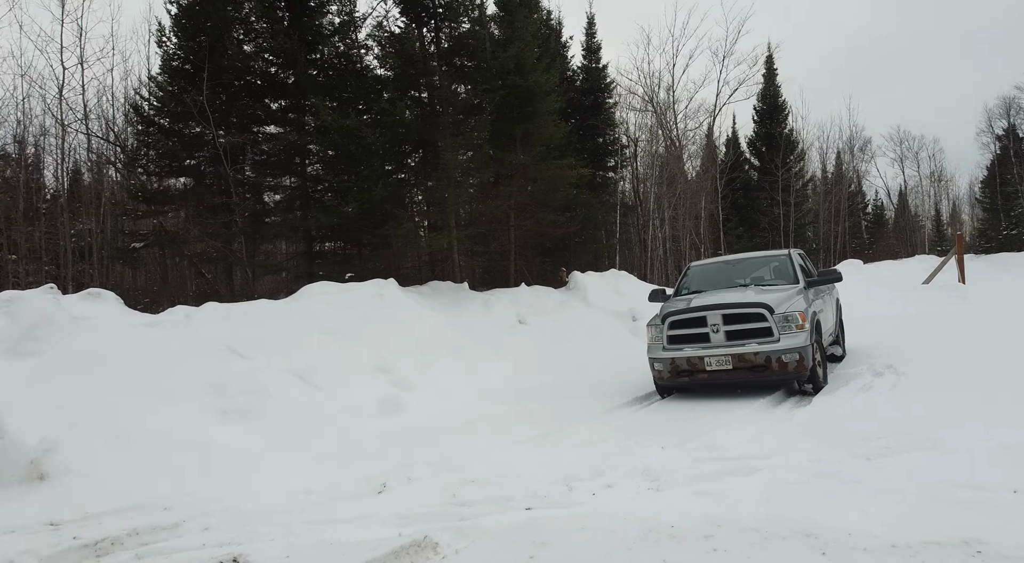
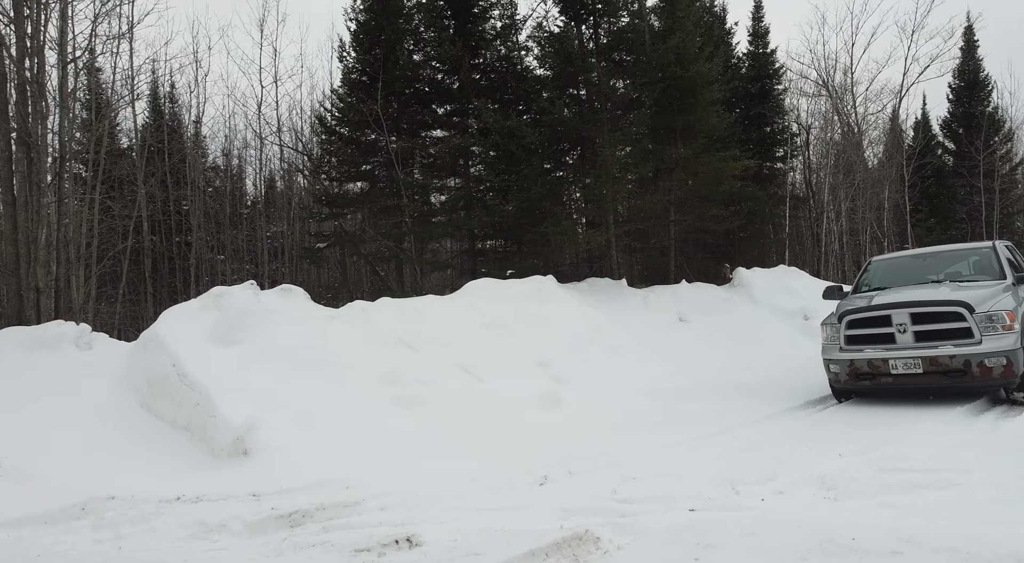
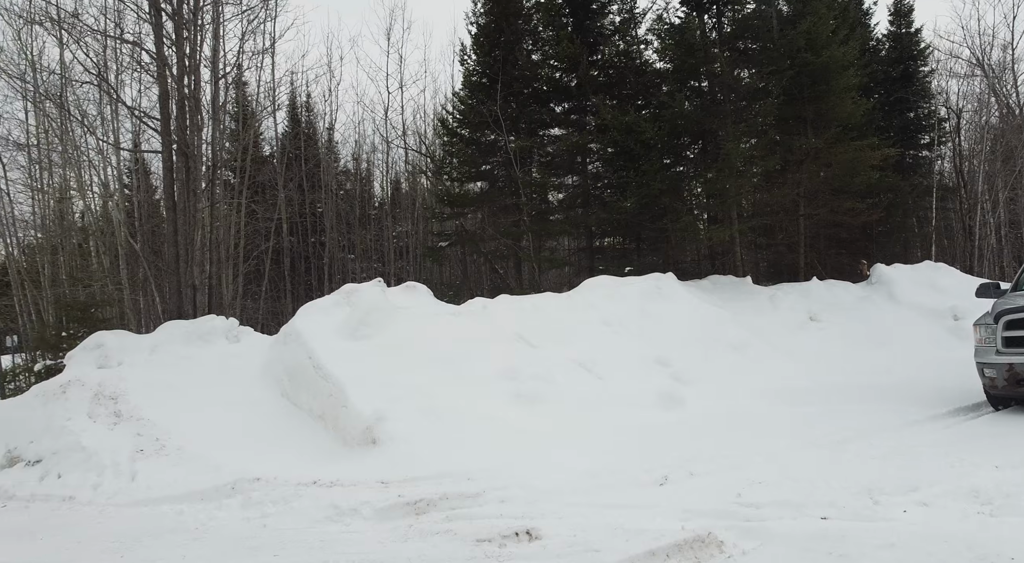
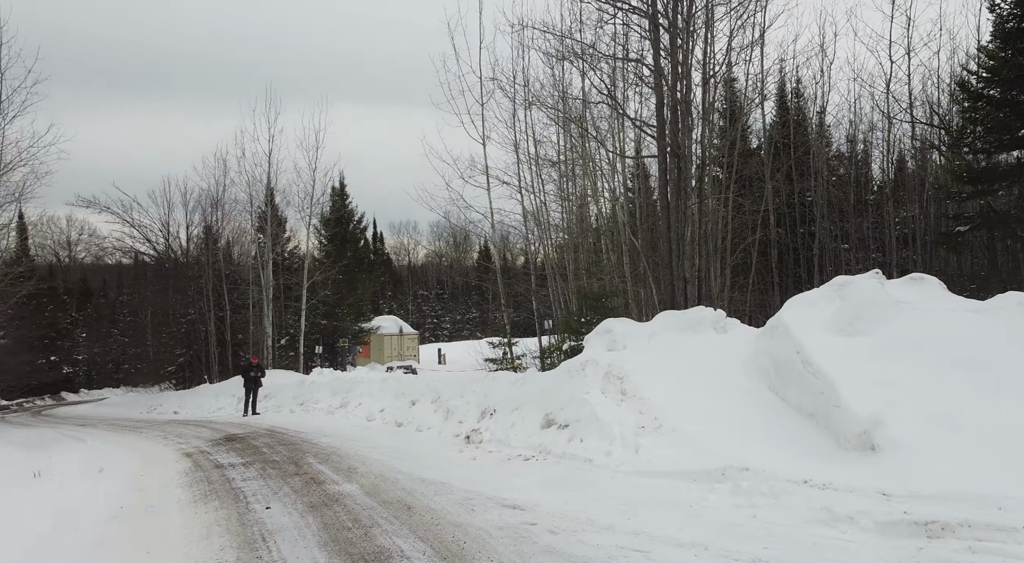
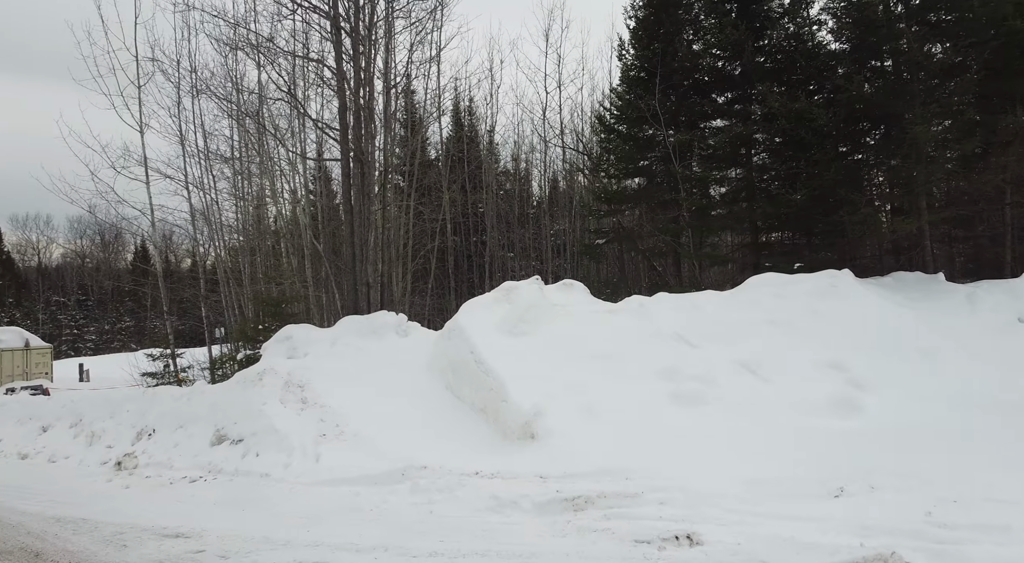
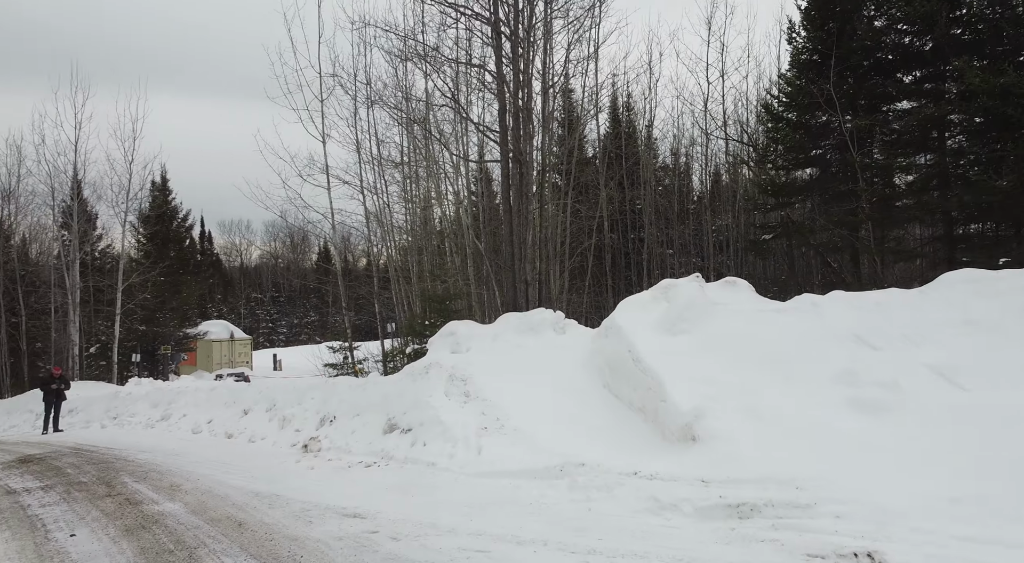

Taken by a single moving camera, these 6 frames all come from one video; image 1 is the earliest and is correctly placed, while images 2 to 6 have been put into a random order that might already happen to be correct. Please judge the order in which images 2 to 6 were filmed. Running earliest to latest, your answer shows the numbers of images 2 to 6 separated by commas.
2, 3, 5, 6, 4
